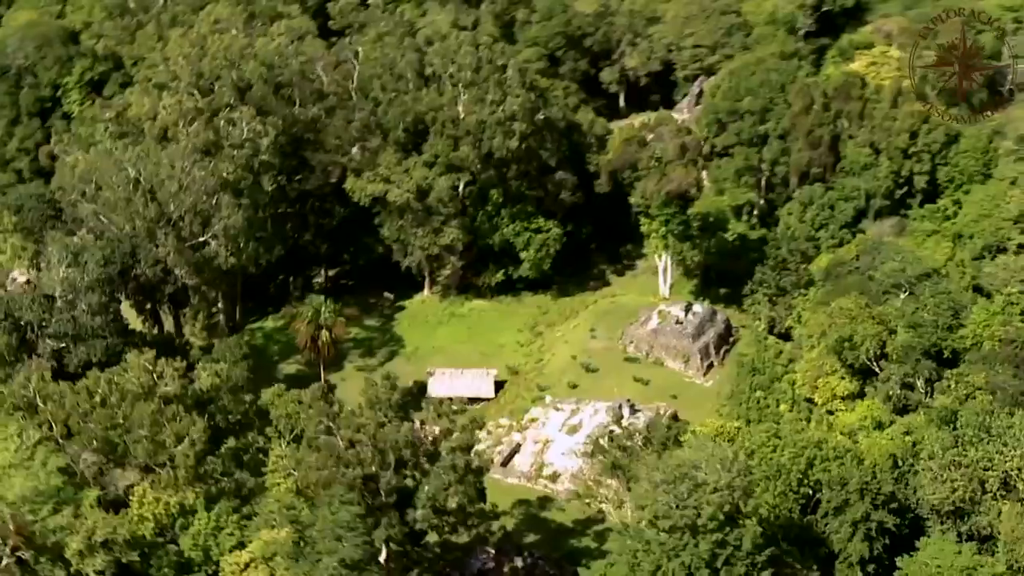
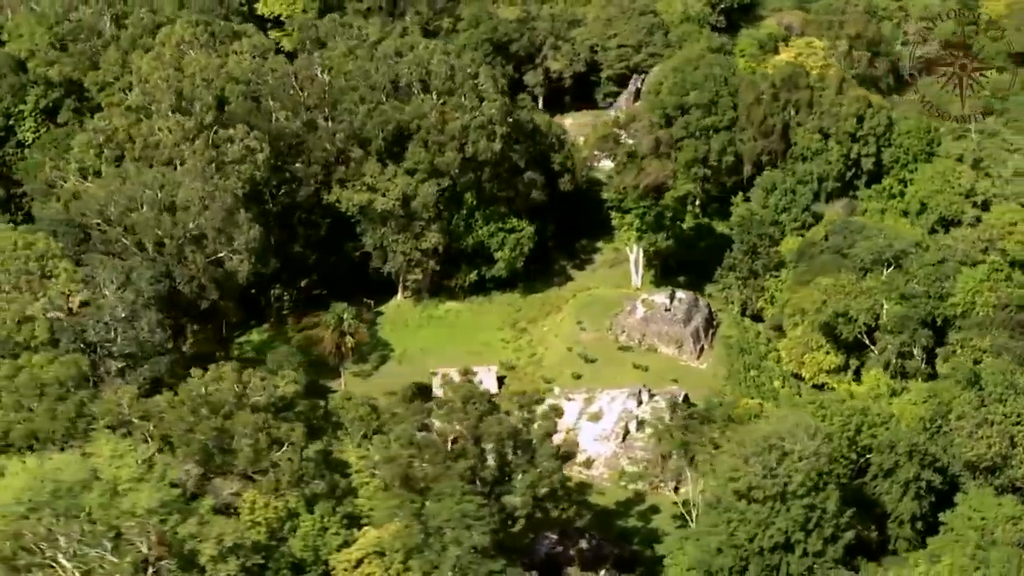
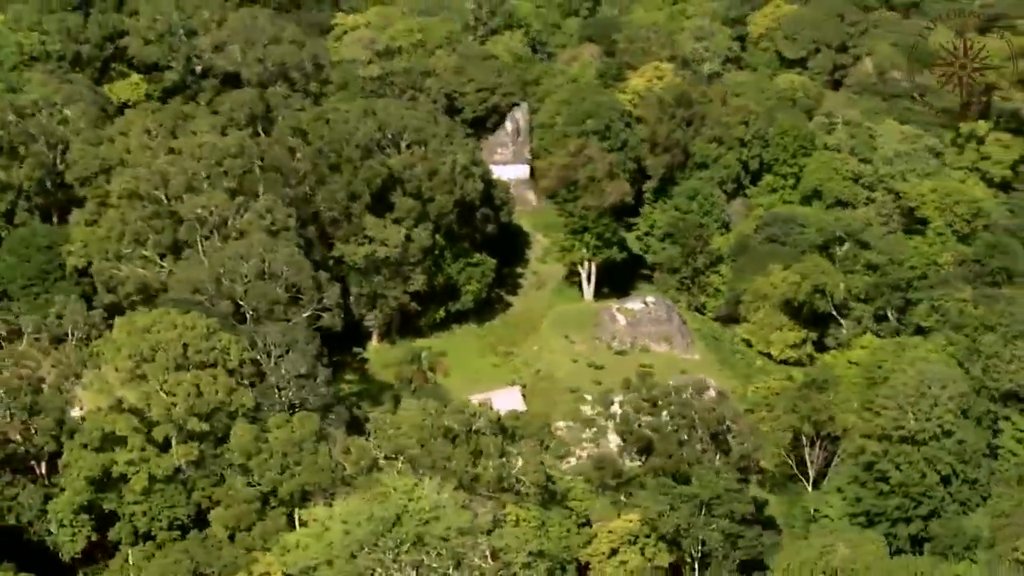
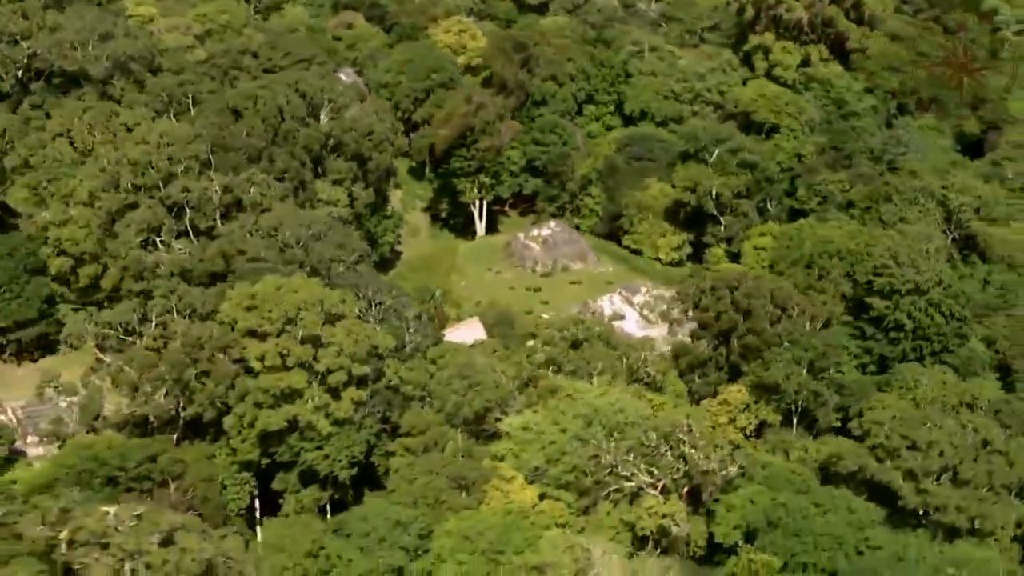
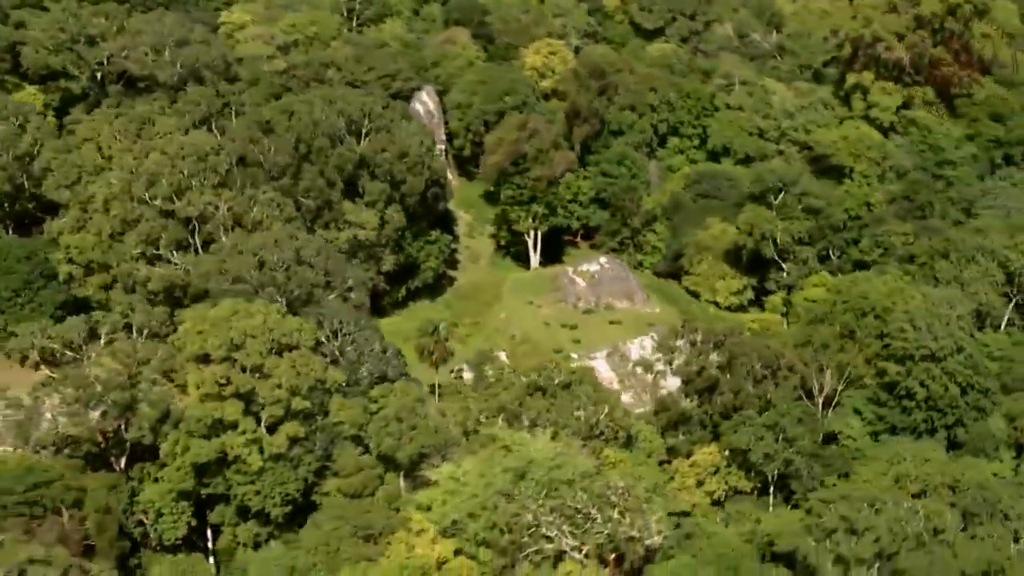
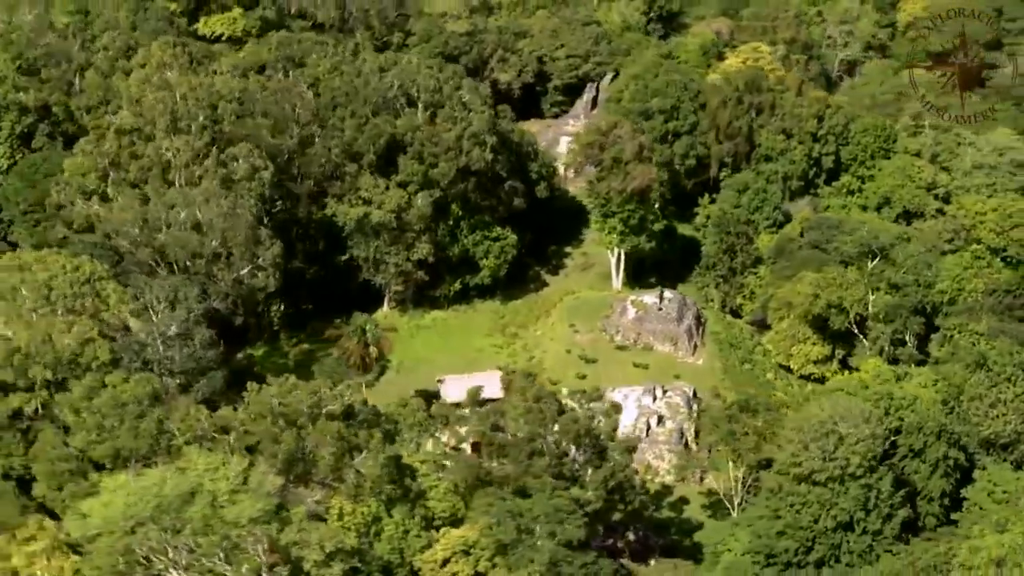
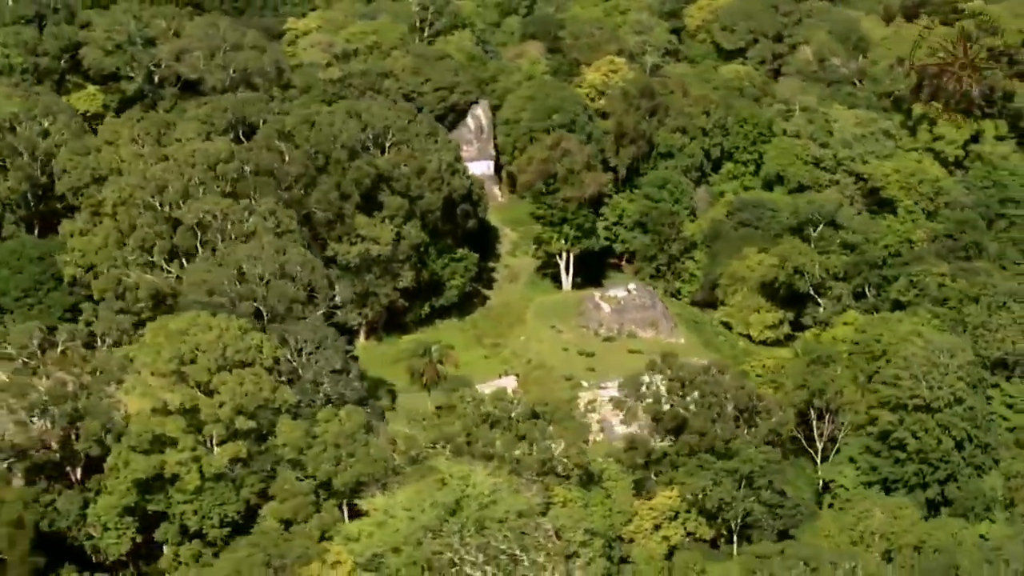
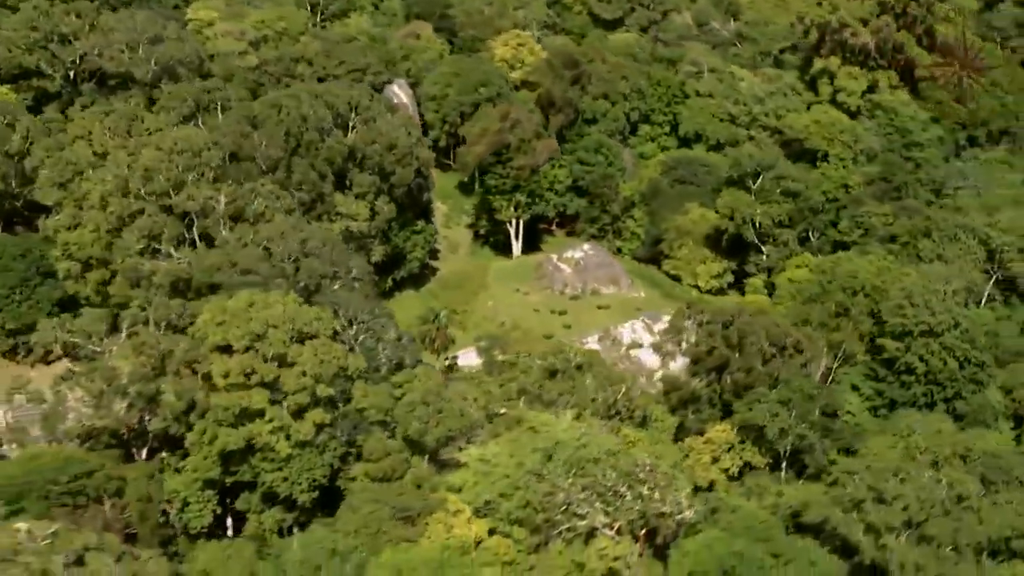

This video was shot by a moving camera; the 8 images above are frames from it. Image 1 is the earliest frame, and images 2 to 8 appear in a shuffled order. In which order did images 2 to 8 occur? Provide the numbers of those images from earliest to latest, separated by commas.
2, 6, 3, 7, 5, 8, 4
